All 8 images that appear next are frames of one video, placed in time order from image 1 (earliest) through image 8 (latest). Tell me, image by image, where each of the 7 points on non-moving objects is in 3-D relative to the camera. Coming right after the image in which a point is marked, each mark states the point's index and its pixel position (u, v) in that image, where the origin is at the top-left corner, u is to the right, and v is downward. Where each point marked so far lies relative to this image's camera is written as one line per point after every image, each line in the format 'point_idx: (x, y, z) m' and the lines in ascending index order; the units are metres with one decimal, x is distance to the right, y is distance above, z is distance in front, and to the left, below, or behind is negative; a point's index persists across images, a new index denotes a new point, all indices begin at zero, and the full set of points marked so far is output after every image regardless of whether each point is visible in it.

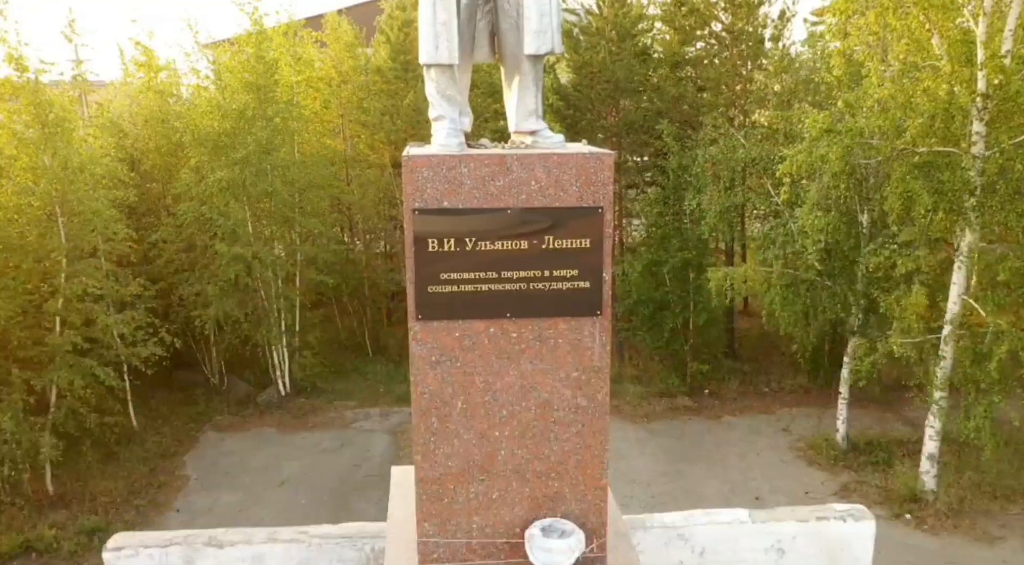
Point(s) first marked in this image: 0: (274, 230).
0: (-2.6, +0.6, +8.0) m
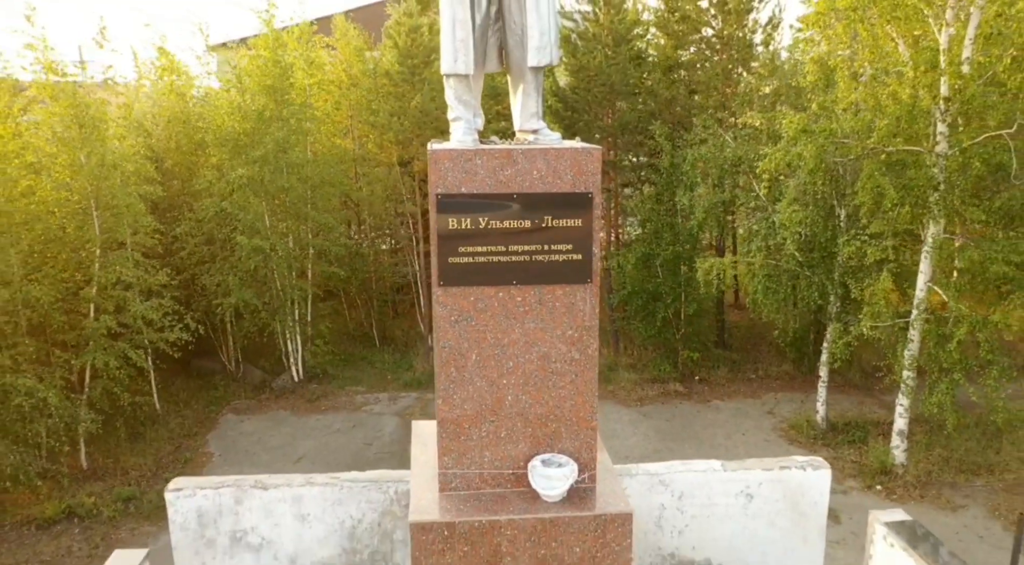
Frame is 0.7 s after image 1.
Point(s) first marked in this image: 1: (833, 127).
0: (-2.6, +0.7, +8.6) m
1: (+2.7, +1.3, +6.2) m
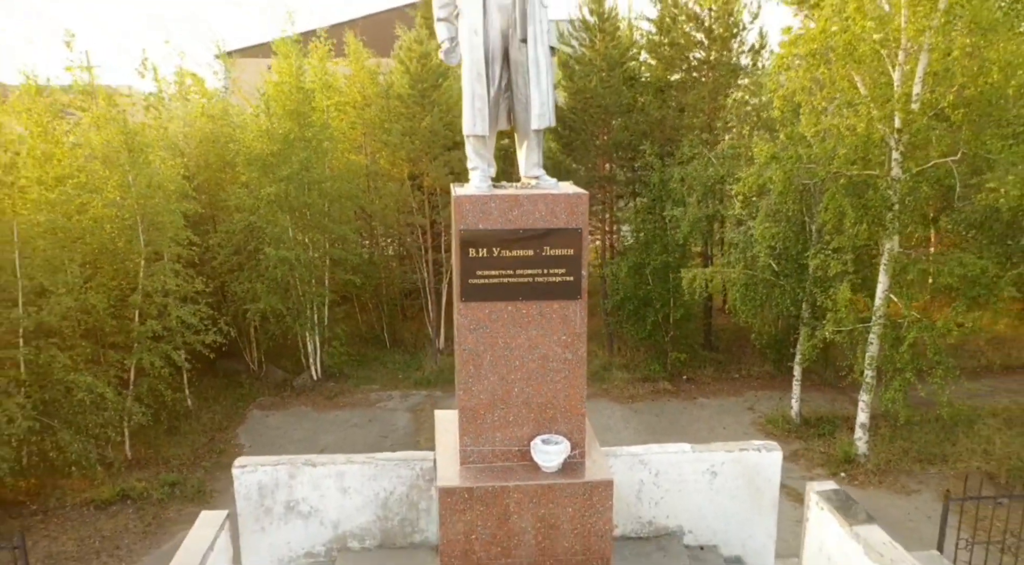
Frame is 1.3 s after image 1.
0: (-2.6, +0.6, +9.3) m
1: (+2.8, +1.3, +7.0) m
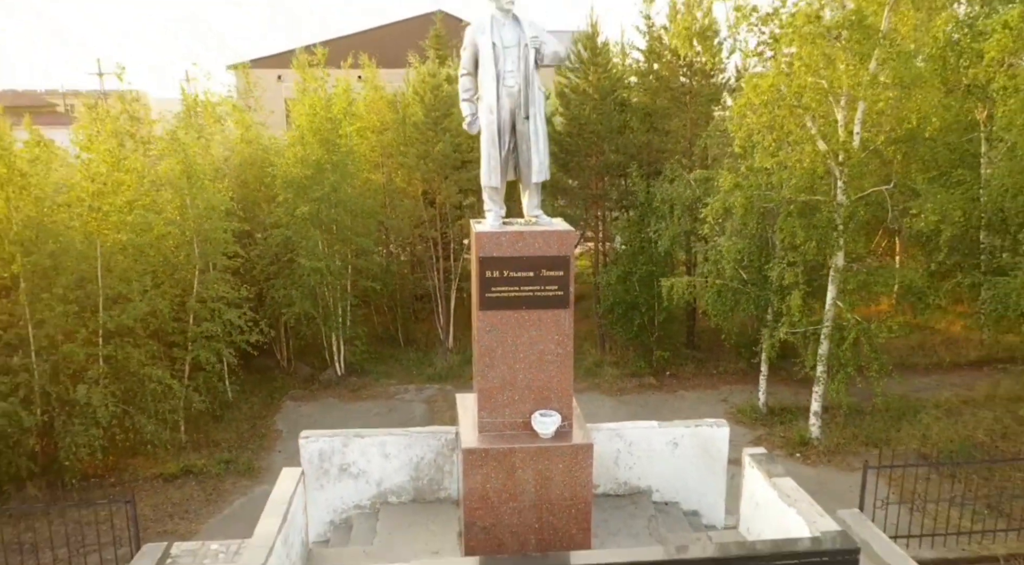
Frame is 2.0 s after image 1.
0: (-2.6, +0.5, +10.6) m
1: (+2.8, +1.2, +8.2) m
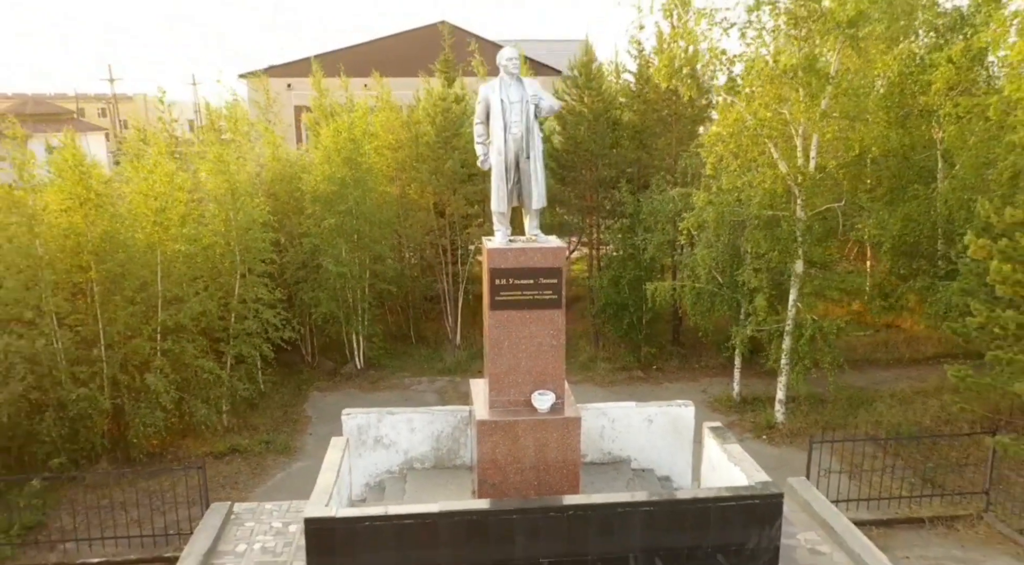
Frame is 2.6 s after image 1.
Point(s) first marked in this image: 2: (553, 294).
0: (-2.5, +0.5, +11.8) m
1: (+2.8, +1.1, +9.5) m
2: (+0.4, -0.1, +6.2) m
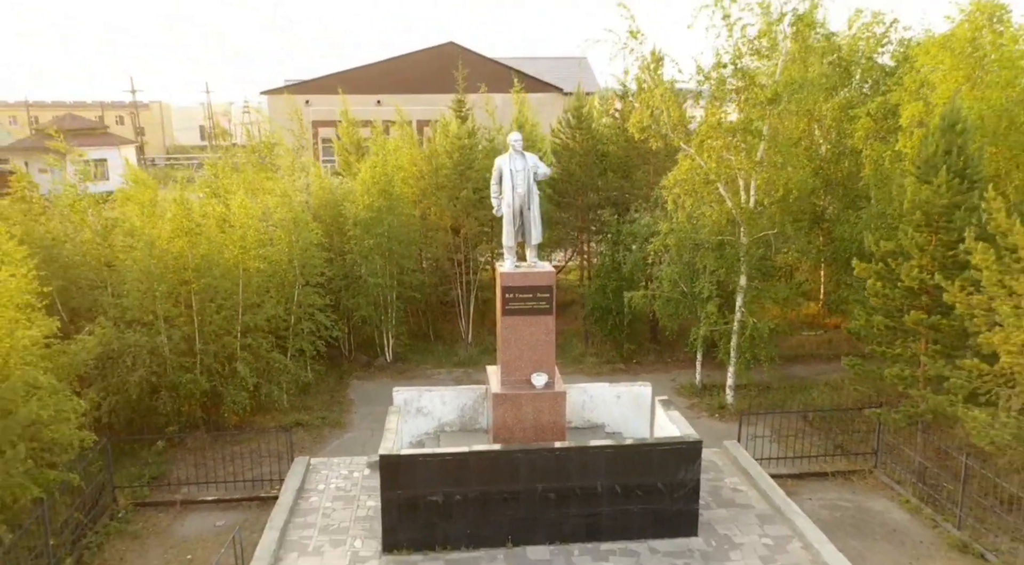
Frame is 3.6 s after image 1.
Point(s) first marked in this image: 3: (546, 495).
0: (-2.4, +0.3, +14.4) m
1: (+2.9, +0.9, +12.1) m
2: (+0.4, -0.3, +8.8) m
3: (+0.4, -2.4, +8.1) m
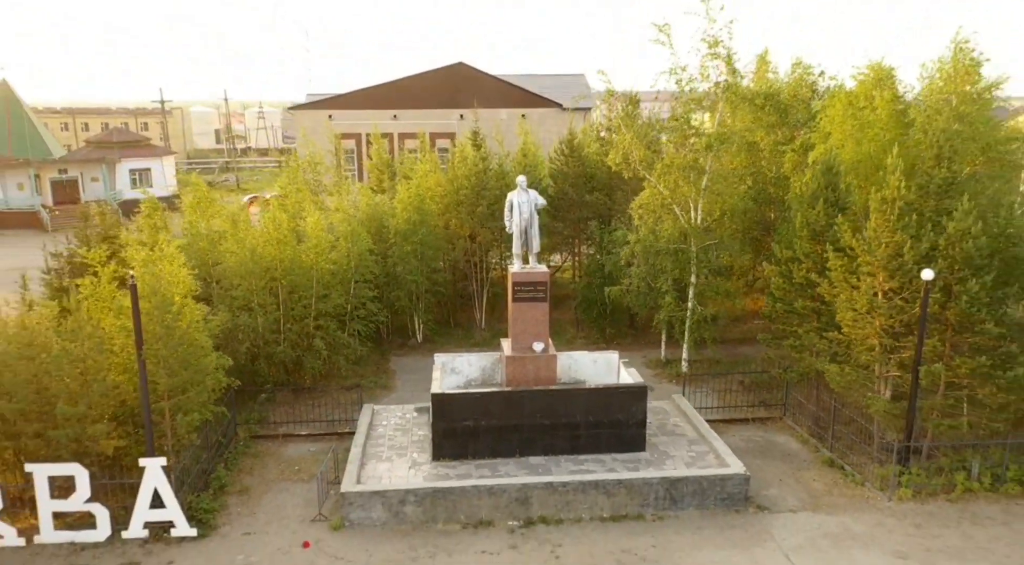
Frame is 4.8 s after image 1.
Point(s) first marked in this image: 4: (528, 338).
0: (-2.3, +0.4, +18.3) m
1: (+3.0, +1.0, +15.9) m
2: (+0.5, -0.2, +12.7) m
3: (+0.5, -2.3, +12.0) m
4: (+0.3, -1.0, +12.8) m
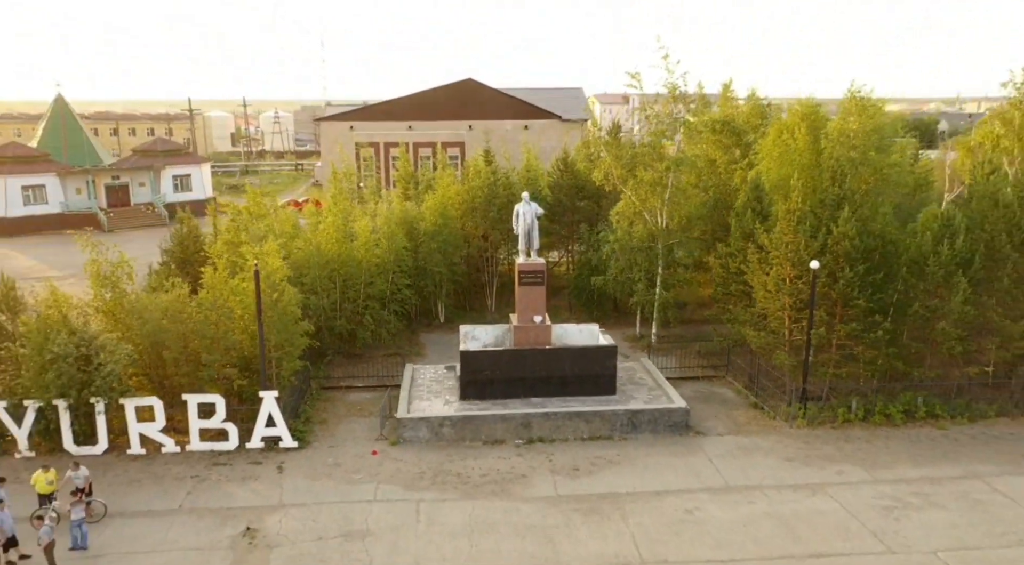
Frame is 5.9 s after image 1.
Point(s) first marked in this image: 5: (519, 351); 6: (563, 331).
0: (-2.1, +0.6, +22.7) m
1: (+3.2, +1.3, +20.3) m
2: (+0.7, +0.1, +17.0) m
3: (+0.7, -2.1, +16.3) m
4: (+0.4, -0.7, +17.1) m
5: (+0.1, -1.5, +16.2) m
6: (+1.3, -1.2, +17.9) m
